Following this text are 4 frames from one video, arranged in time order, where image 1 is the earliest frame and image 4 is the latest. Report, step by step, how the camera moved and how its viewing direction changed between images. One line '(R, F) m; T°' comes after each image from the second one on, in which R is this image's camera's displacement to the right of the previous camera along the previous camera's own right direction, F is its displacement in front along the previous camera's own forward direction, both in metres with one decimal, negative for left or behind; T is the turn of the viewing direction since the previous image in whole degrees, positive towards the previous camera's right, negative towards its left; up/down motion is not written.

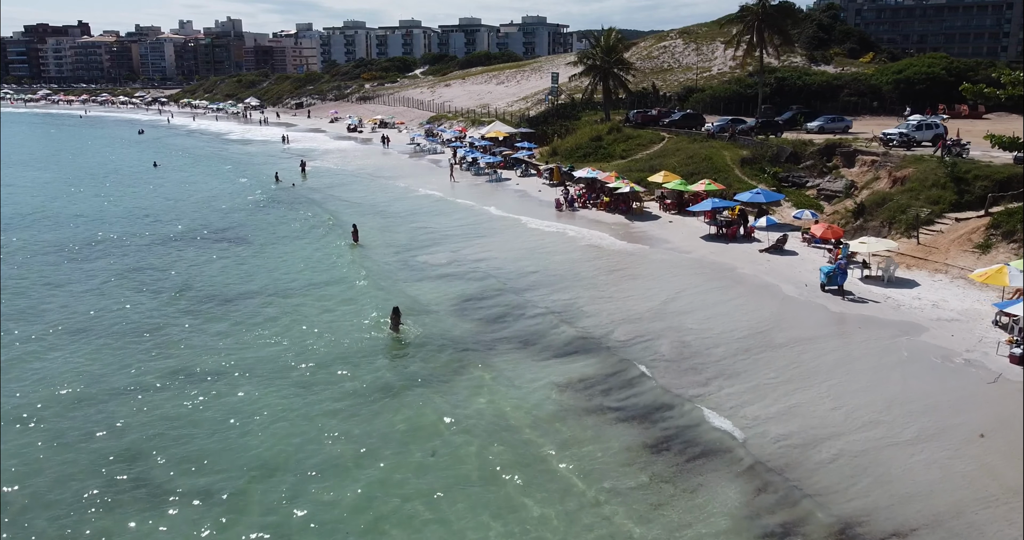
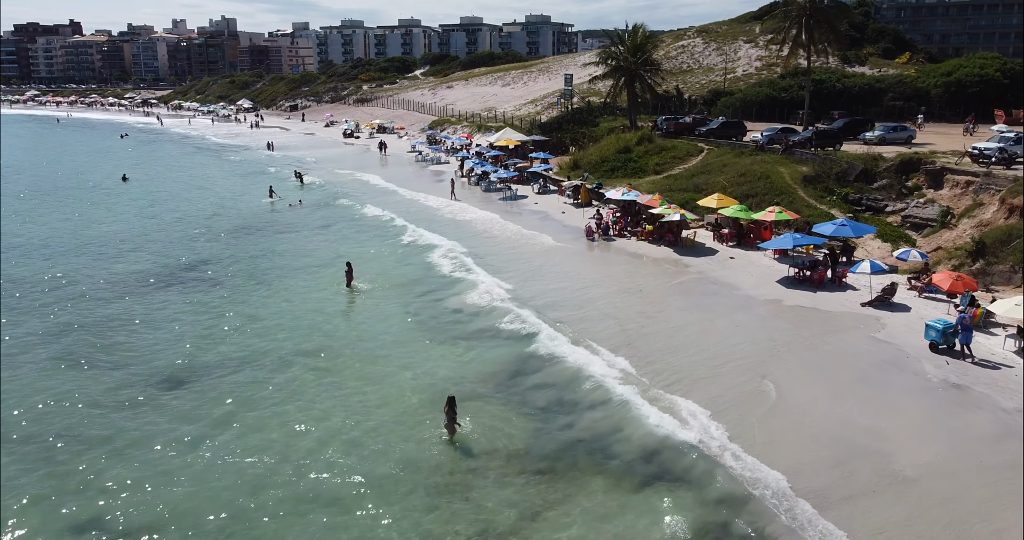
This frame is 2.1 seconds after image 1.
(-0.9, +5.9) m; 0°
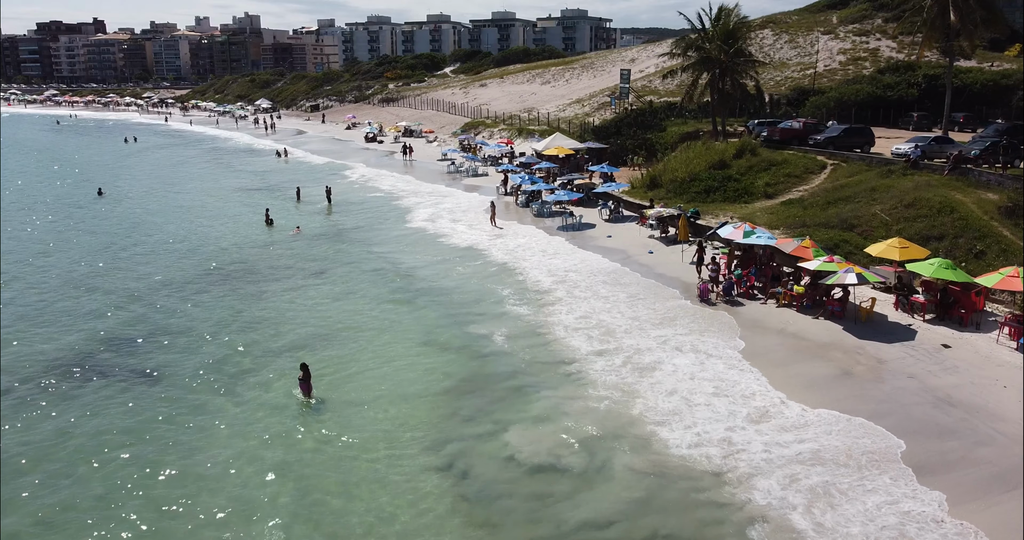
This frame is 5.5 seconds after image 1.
(-1.4, +9.3) m; -2°
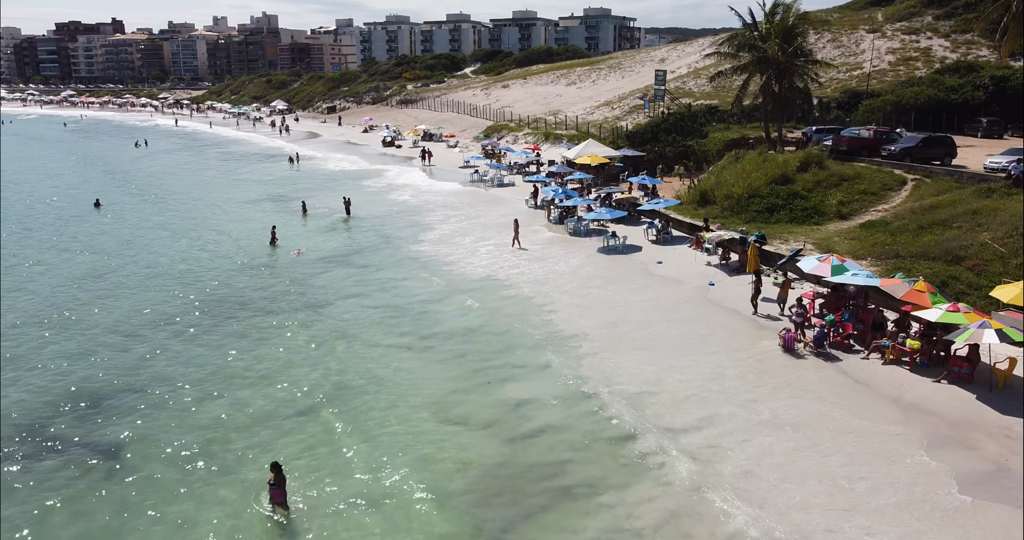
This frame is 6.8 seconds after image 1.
(-0.6, +3.6) m; -1°
